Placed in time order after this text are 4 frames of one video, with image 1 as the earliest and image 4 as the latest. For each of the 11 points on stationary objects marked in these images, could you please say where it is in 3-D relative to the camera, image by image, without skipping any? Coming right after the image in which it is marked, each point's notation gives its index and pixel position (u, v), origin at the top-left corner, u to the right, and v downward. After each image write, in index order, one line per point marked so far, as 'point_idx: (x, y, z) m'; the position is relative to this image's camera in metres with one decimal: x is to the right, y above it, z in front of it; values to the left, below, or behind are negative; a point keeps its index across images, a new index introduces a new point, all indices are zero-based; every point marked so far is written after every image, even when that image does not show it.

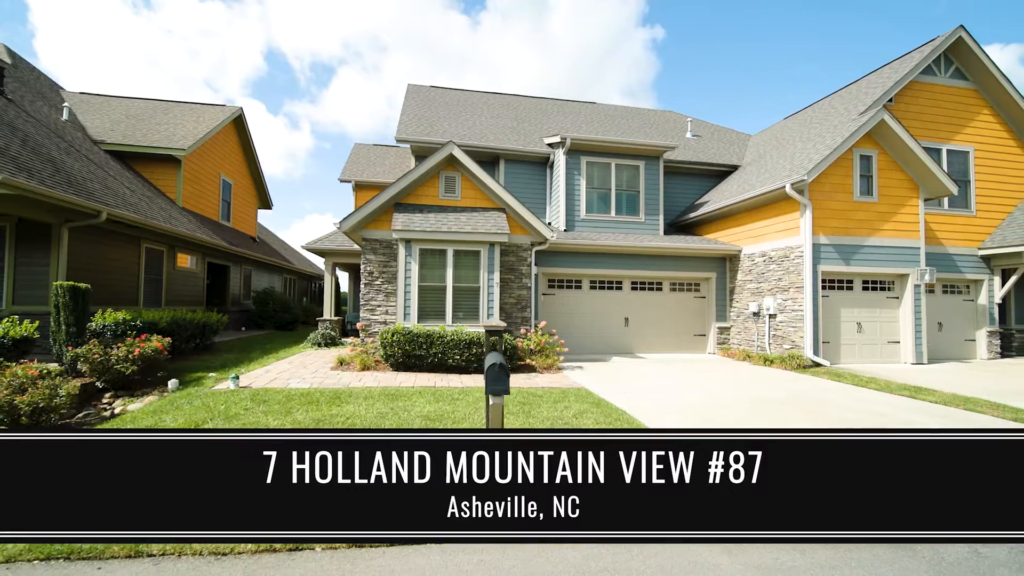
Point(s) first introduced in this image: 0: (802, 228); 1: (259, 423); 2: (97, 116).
0: (+6.0, +1.2, +9.3) m
1: (-2.8, -1.5, +4.9) m
2: (-11.9, +5.0, +12.9) m
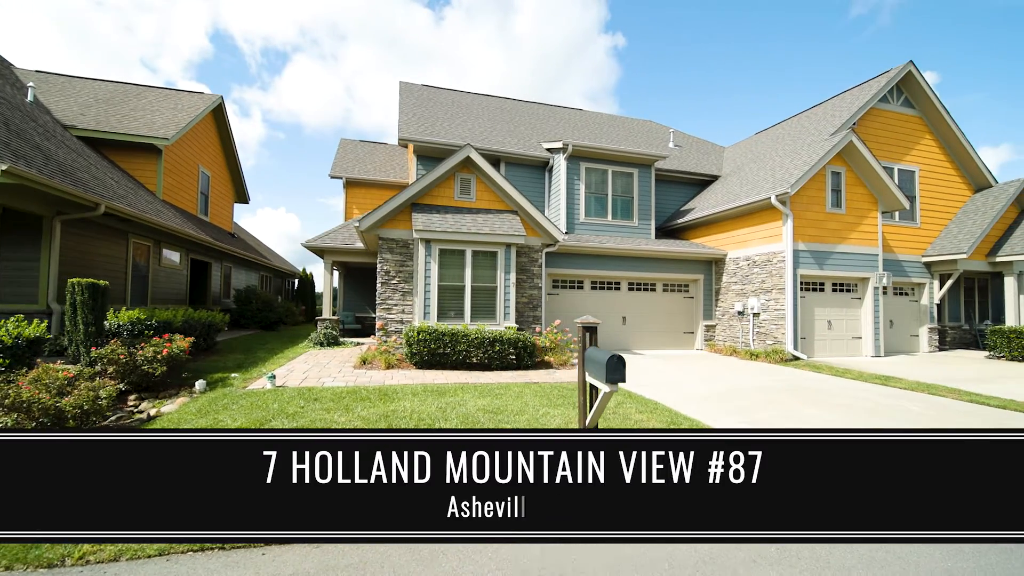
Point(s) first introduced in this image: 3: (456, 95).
0: (+6.2, +1.2, +10.3) m
1: (-2.1, -1.5, +5.0) m
2: (-12.0, +5.0, +11.9) m
3: (-2.1, +7.1, +16.7) m
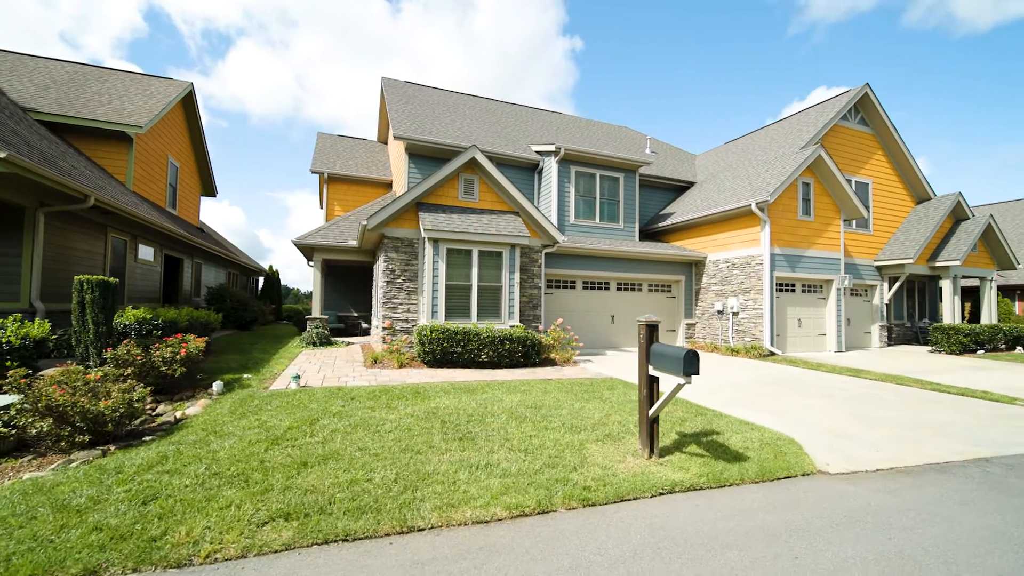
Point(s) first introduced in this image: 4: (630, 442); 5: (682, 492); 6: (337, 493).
0: (+6.2, +1.2, +11.1) m
1: (-1.5, -1.5, +5.0) m
2: (-12.1, +5.1, +10.9) m
3: (-2.7, +7.2, +16.6) m
4: (+1.2, -1.5, +4.4) m
5: (+1.3, -1.6, +3.4) m
6: (-1.3, -1.5, +3.3) m
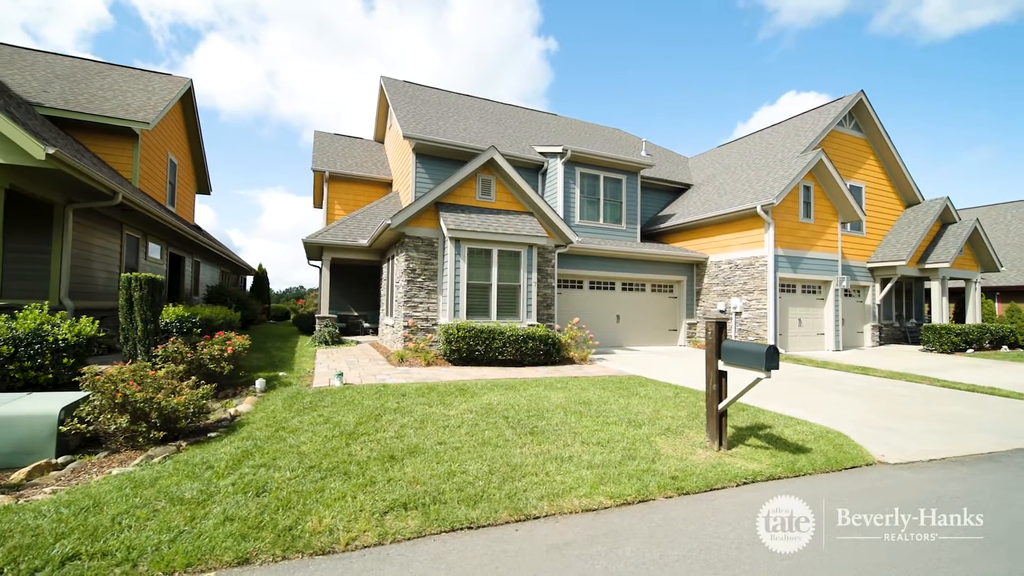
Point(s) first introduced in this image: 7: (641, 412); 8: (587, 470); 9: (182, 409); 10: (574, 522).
0: (+6.6, +1.2, +11.6) m
1: (-0.9, -1.4, +5.1) m
2: (-11.6, +5.2, +10.4) m
3: (-2.6, +7.2, +16.7) m
4: (+1.9, -1.5, +4.6) m
5: (+2.1, -1.6, +3.6) m
6: (-0.5, -1.5, +3.4) m
7: (+1.5, -1.5, +5.4) m
8: (+0.6, -1.5, +3.8) m
9: (-3.2, -1.2, +4.3) m
10: (+0.4, -1.6, +3.1) m
